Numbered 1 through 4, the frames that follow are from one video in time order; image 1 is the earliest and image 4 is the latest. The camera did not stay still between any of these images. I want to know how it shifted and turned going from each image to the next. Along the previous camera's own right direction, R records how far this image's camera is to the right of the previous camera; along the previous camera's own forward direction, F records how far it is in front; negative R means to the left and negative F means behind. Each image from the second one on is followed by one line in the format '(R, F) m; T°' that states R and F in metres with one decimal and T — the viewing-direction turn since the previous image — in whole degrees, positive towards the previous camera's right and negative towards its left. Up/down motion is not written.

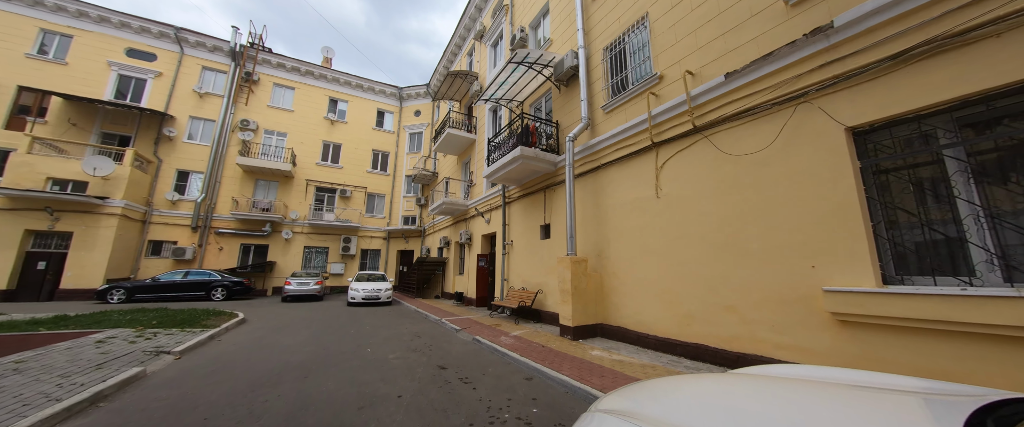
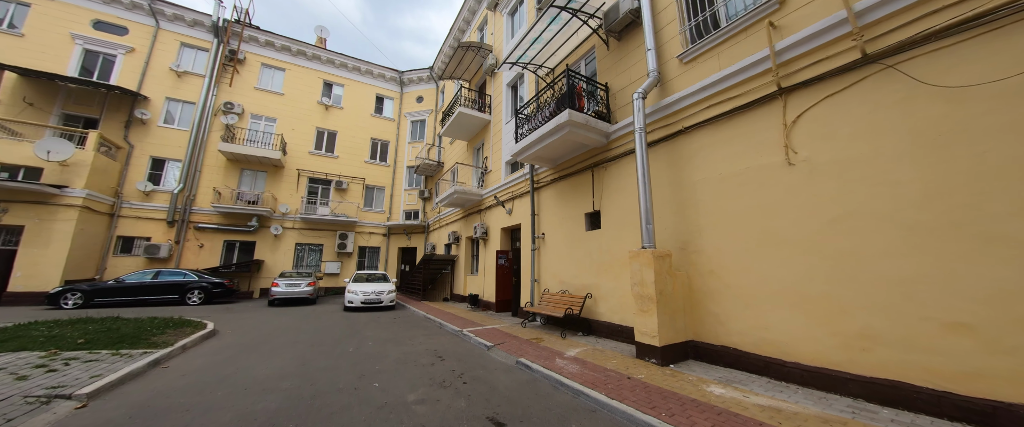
(-0.9, +1.7) m; +1°
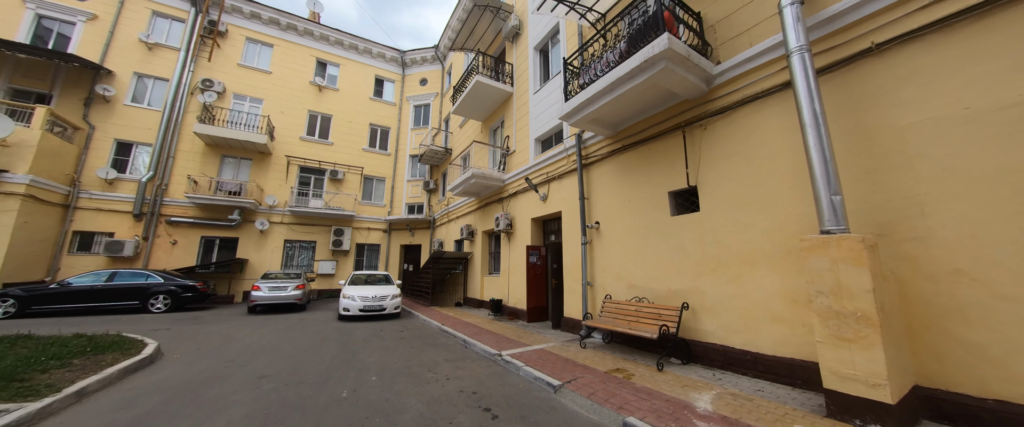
(-0.9, +1.9) m; 0°
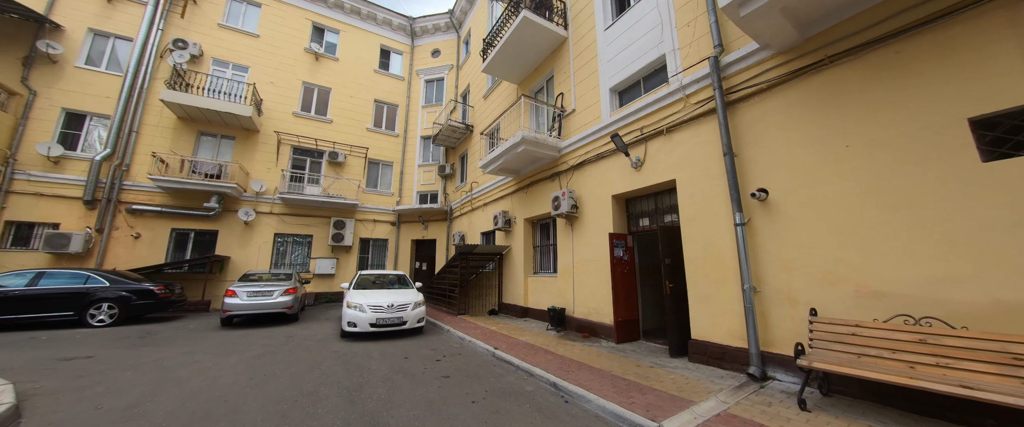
(-1.4, +2.3) m; 0°
